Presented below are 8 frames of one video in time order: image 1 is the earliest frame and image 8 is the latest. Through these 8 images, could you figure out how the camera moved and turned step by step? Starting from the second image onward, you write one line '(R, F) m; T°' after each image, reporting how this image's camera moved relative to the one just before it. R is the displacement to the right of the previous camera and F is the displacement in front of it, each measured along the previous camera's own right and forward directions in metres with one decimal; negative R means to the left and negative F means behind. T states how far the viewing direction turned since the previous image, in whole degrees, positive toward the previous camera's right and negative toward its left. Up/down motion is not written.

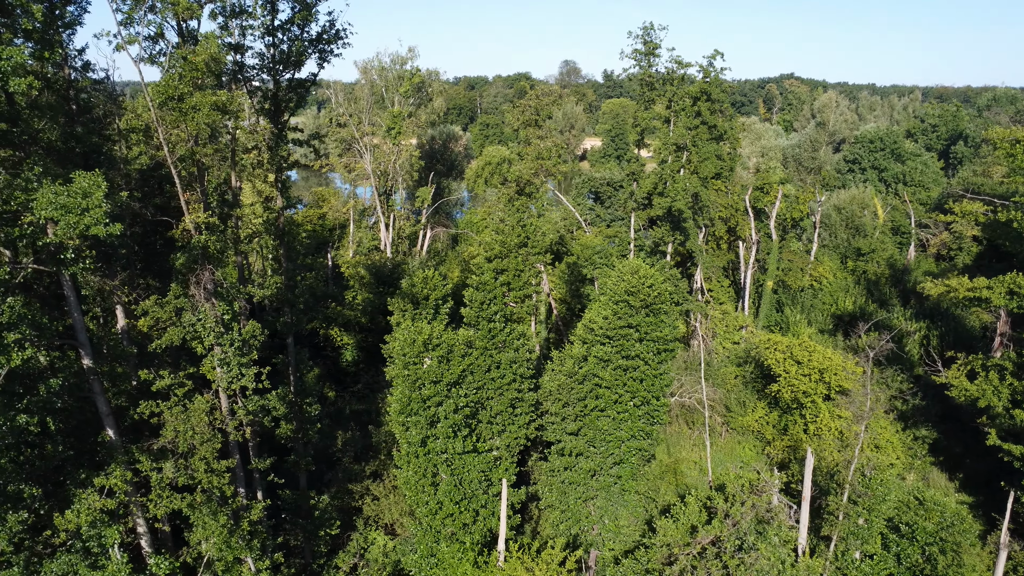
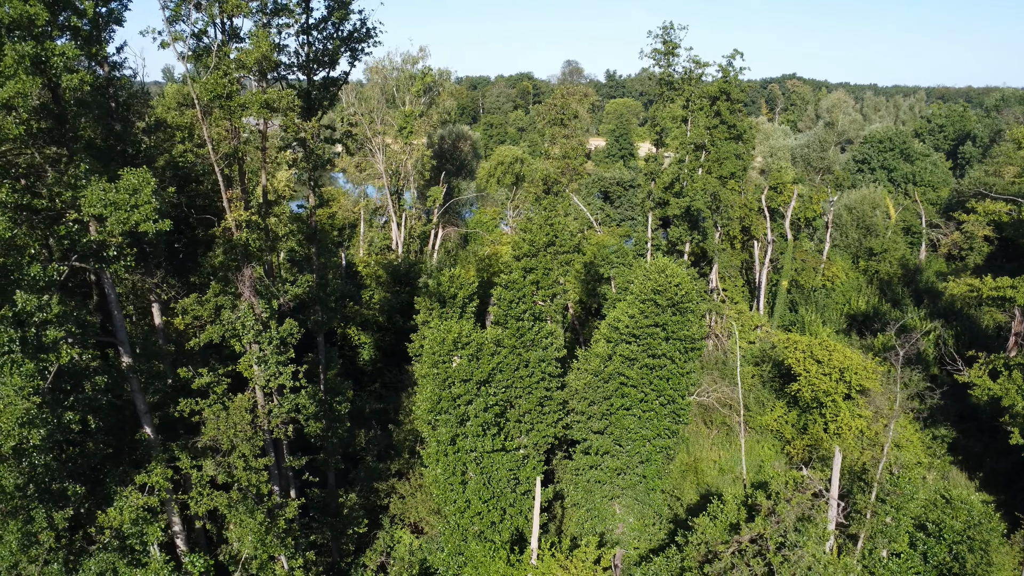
(-1.1, 0.0) m; 0°
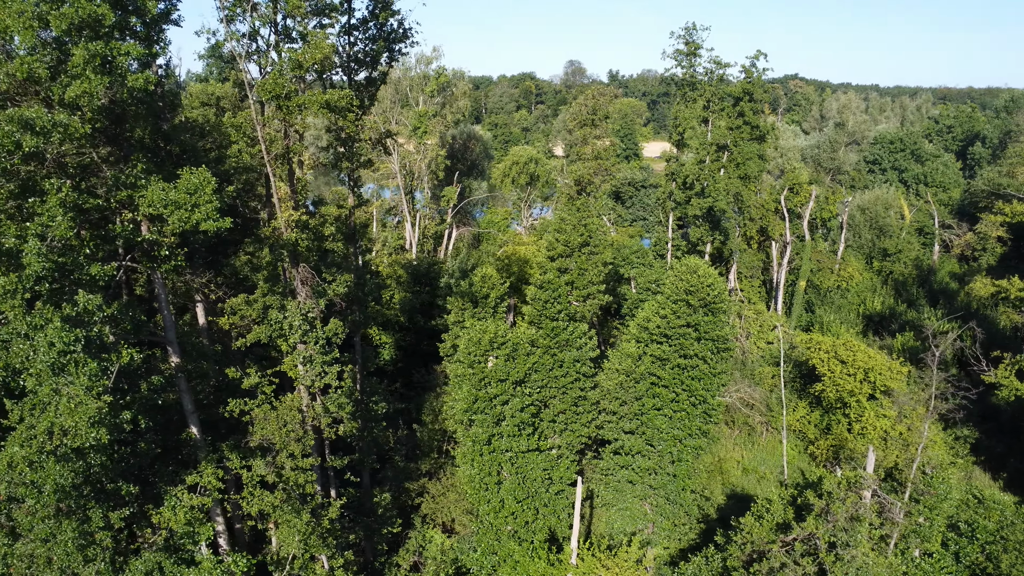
(-1.4, 0.0) m; 0°
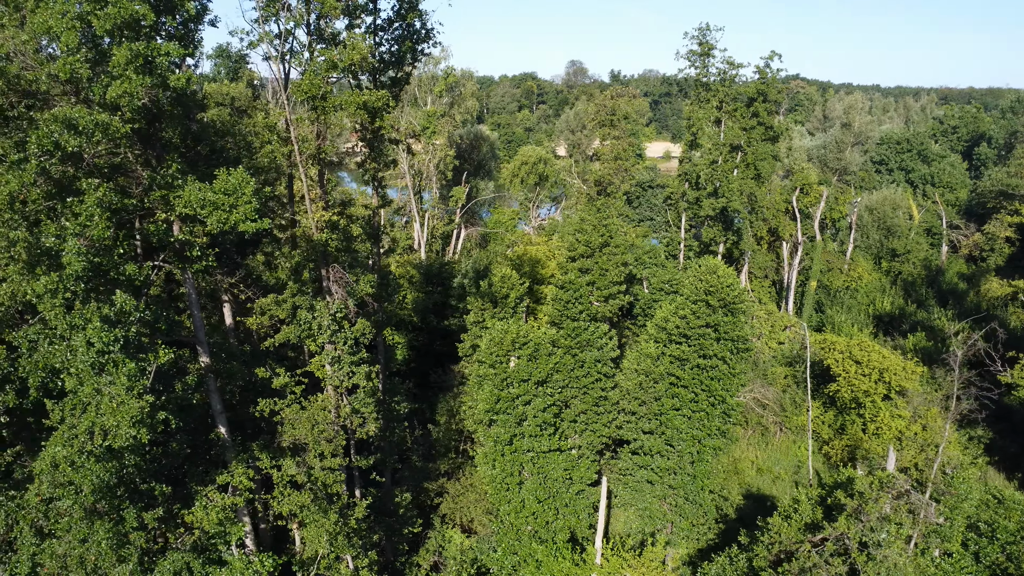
(-0.8, 0.0) m; 0°
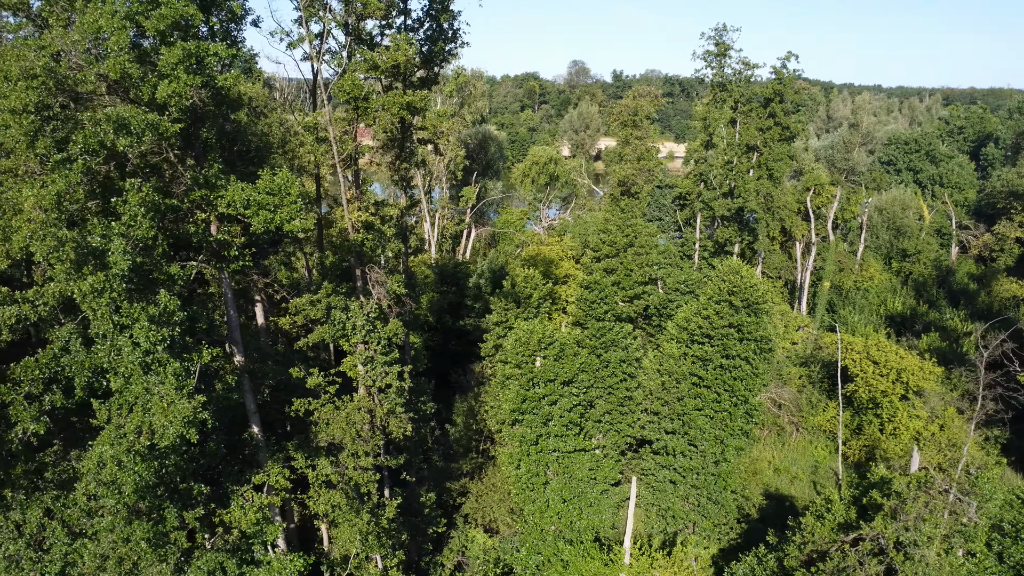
(-1.0, 0.0) m; 0°
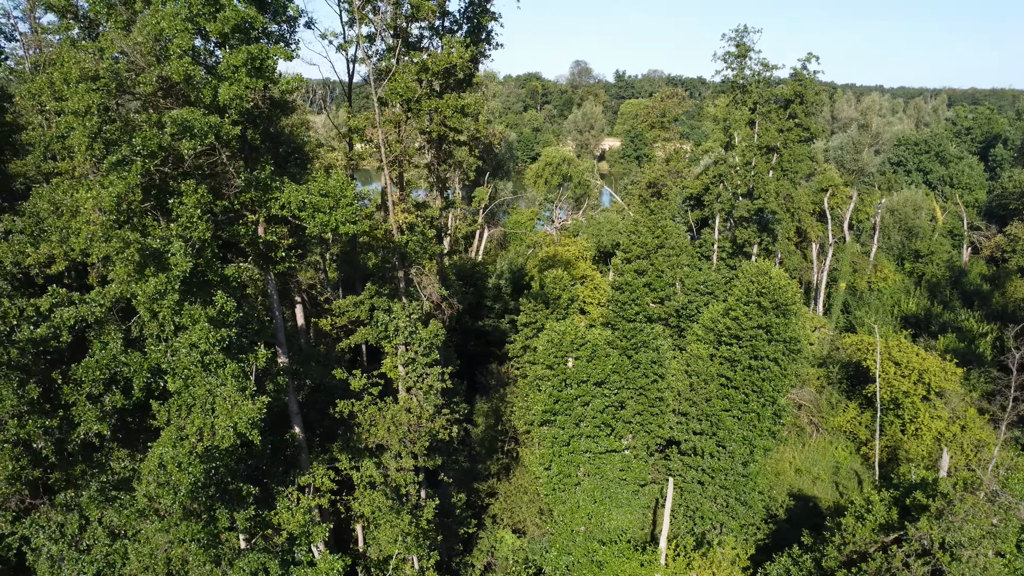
(-1.2, 0.0) m; 0°
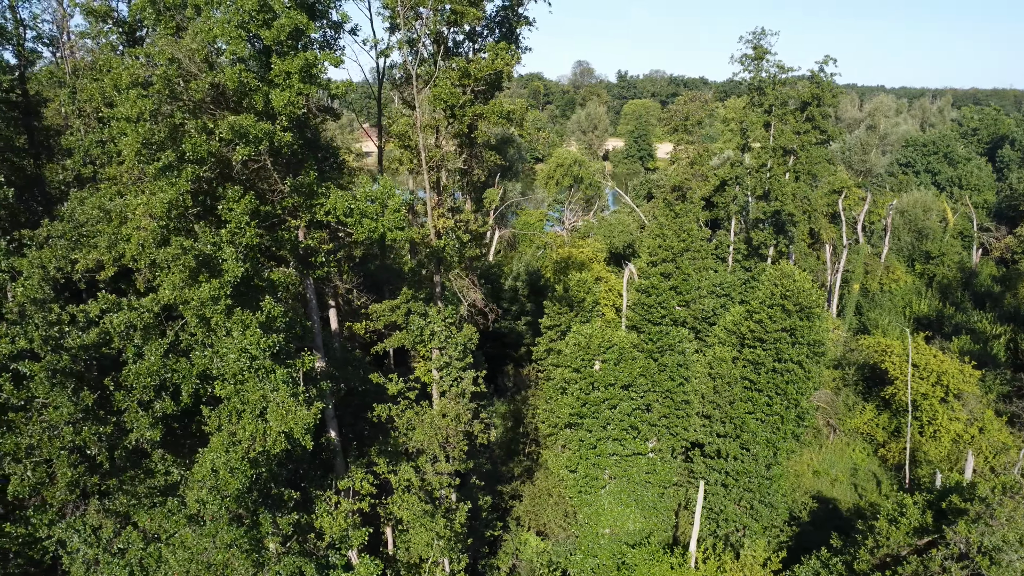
(-1.0, 0.0) m; 0°
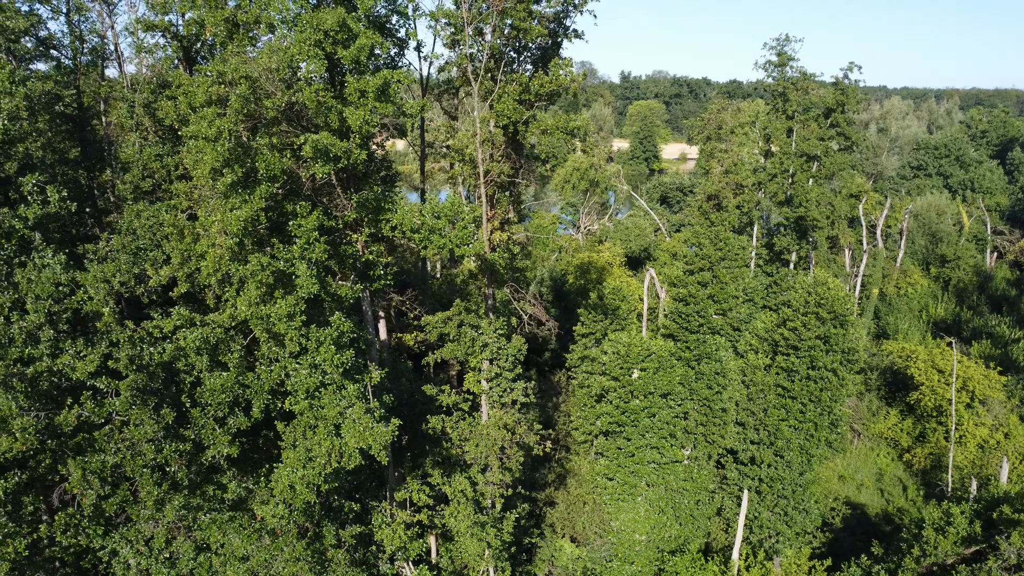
(-1.5, -0.1) m; 0°
